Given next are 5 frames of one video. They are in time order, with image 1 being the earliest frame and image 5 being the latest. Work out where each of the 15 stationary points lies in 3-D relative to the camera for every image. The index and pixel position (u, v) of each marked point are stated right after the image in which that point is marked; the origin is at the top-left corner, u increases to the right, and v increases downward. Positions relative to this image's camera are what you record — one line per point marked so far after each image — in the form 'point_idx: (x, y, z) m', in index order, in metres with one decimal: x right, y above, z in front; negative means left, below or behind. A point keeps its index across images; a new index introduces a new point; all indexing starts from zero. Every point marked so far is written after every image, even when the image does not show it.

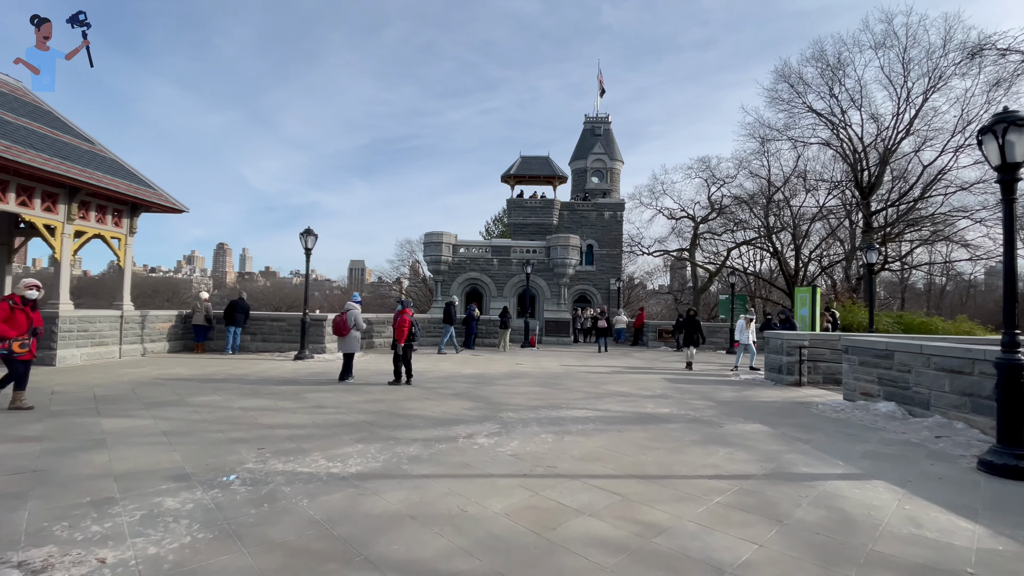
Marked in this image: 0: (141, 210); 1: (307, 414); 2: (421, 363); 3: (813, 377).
0: (-10.2, +2.1, +14.4) m
1: (-2.8, -1.7, +7.1) m
2: (-2.3, -1.9, +13.4) m
3: (+6.7, -2.0, +11.7) m
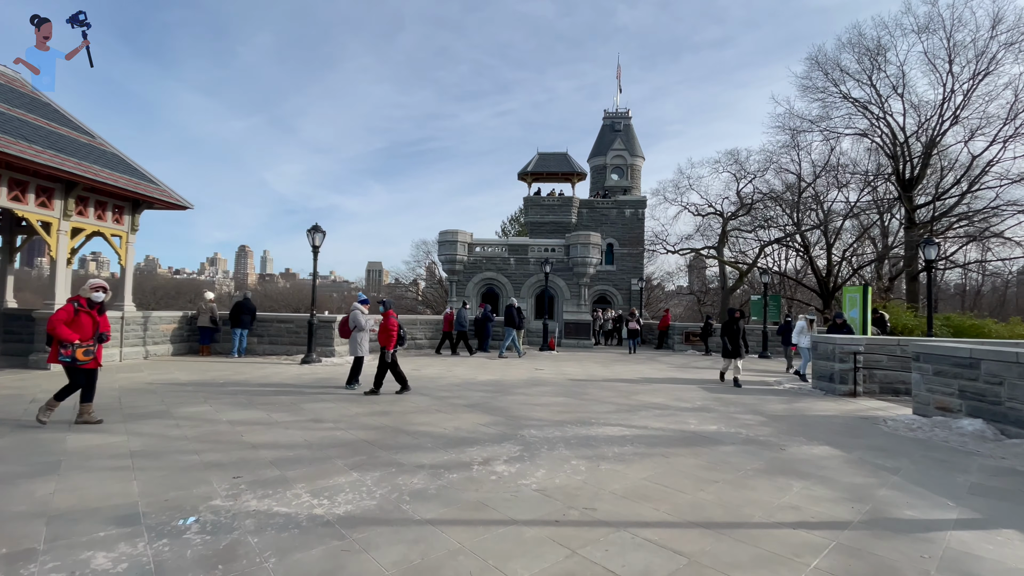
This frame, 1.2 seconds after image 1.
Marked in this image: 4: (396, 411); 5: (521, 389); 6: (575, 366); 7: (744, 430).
0: (-9.7, +2.1, +13.8) m
1: (-2.5, -1.7, +6.3) m
2: (-1.8, -1.9, +12.4) m
3: (+7.1, -2.0, +10.5) m
4: (-1.6, -1.7, +7.2) m
5: (+0.2, -1.8, +9.5) m
6: (+1.7, -2.1, +13.9) m
7: (+3.0, -1.9, +6.9) m
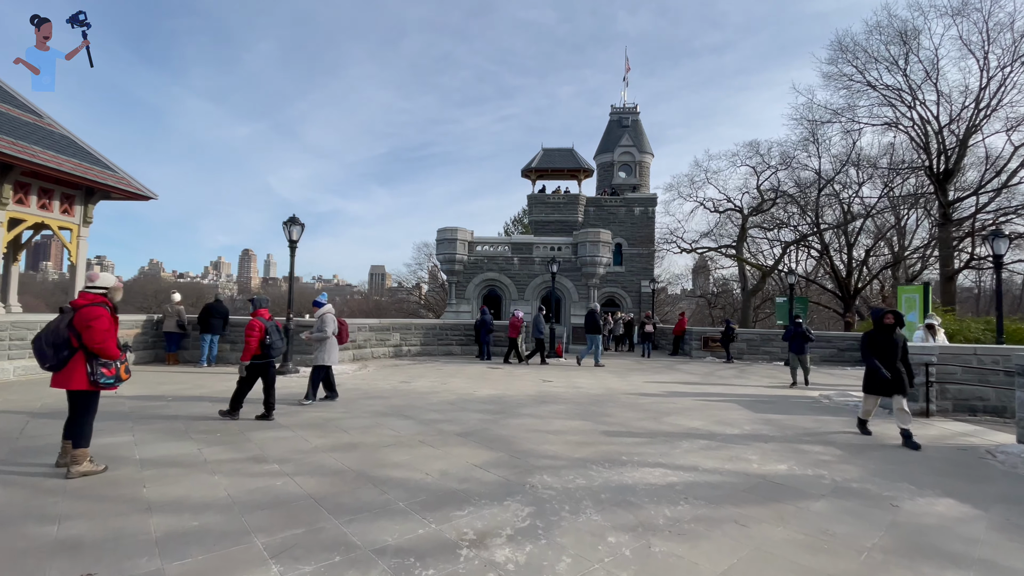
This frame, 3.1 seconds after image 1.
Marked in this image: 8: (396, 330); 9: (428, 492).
0: (-9.6, +2.1, +12.2) m
1: (-2.5, -1.6, +4.6) m
2: (-1.7, -1.9, +10.8) m
3: (+7.2, -2.0, +8.8) m
4: (-1.5, -1.7, +5.6) m
5: (+0.3, -1.8, +7.8) m
6: (+1.8, -2.1, +12.2) m
7: (+3.1, -1.8, +5.2) m
8: (-3.4, -1.2, +15.6) m
9: (-0.7, -1.6, +4.2) m
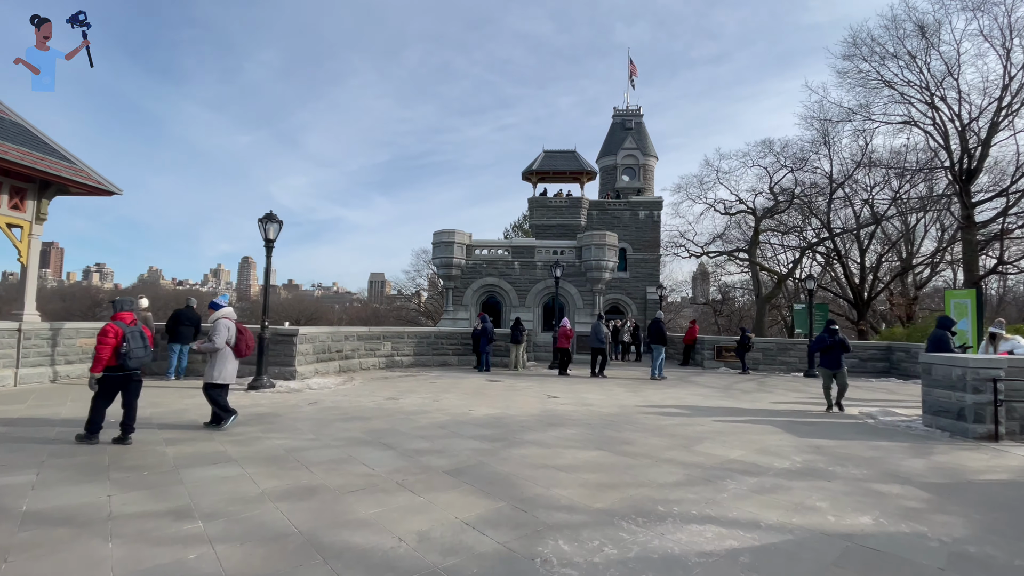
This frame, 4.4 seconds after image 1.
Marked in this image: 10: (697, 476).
0: (-9.5, +2.0, +11.0) m
1: (-2.4, -1.6, +3.4) m
2: (-1.7, -2.0, +9.6) m
3: (+7.2, -2.0, +7.6) m
4: (-1.5, -1.7, +4.4) m
5: (+0.3, -1.8, +6.6) m
6: (+1.8, -2.2, +11.0) m
7: (+3.1, -1.8, +4.0) m
8: (-3.4, -1.4, +14.4) m
9: (-0.6, -1.6, +3.0) m
10: (+1.8, -1.8, +5.1) m
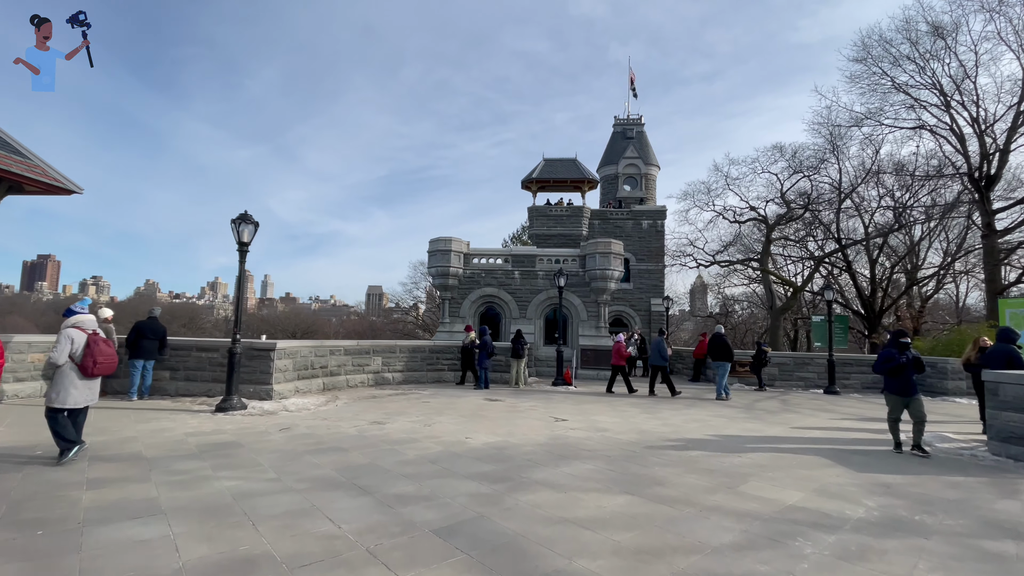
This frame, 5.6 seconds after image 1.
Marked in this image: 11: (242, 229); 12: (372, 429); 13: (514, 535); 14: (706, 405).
0: (-9.5, +1.9, +9.9) m
1: (-2.4, -1.6, +2.2) m
2: (-1.7, -2.1, +8.4) m
3: (+7.2, -2.1, +6.5) m
4: (-1.4, -1.7, +3.2) m
5: (+0.3, -1.9, +5.4) m
6: (+1.8, -2.3, +9.9) m
7: (+3.2, -1.8, +2.9) m
8: (-3.4, -1.6, +13.3) m
9: (-0.6, -1.6, +1.8) m
10: (+1.8, -1.8, +4.0) m
11: (-4.8, +1.1, +9.4) m
12: (-2.0, -2.0, +7.7) m
13: (0.0, -1.7, +3.7) m
14: (+4.4, -2.7, +12.1) m
